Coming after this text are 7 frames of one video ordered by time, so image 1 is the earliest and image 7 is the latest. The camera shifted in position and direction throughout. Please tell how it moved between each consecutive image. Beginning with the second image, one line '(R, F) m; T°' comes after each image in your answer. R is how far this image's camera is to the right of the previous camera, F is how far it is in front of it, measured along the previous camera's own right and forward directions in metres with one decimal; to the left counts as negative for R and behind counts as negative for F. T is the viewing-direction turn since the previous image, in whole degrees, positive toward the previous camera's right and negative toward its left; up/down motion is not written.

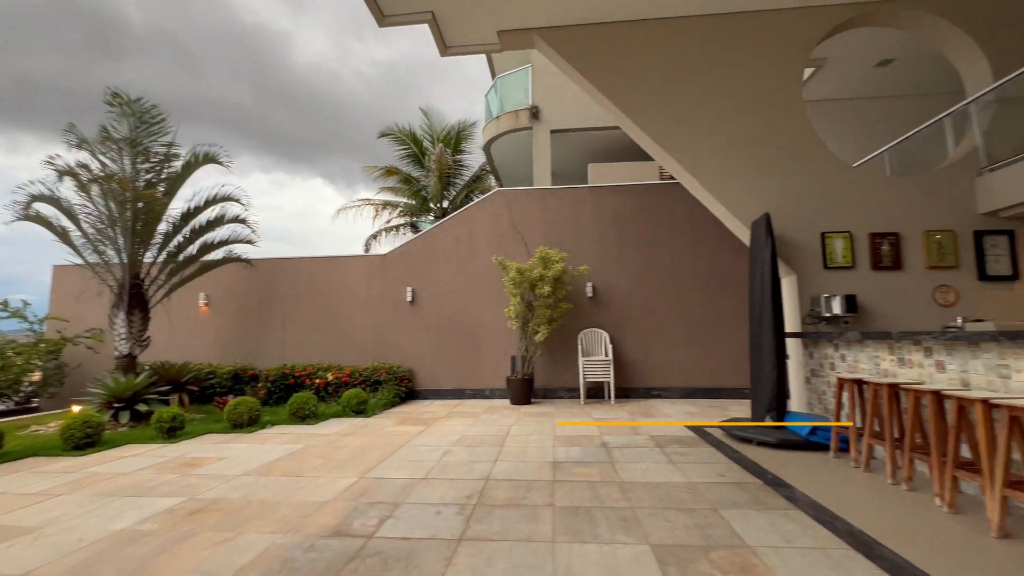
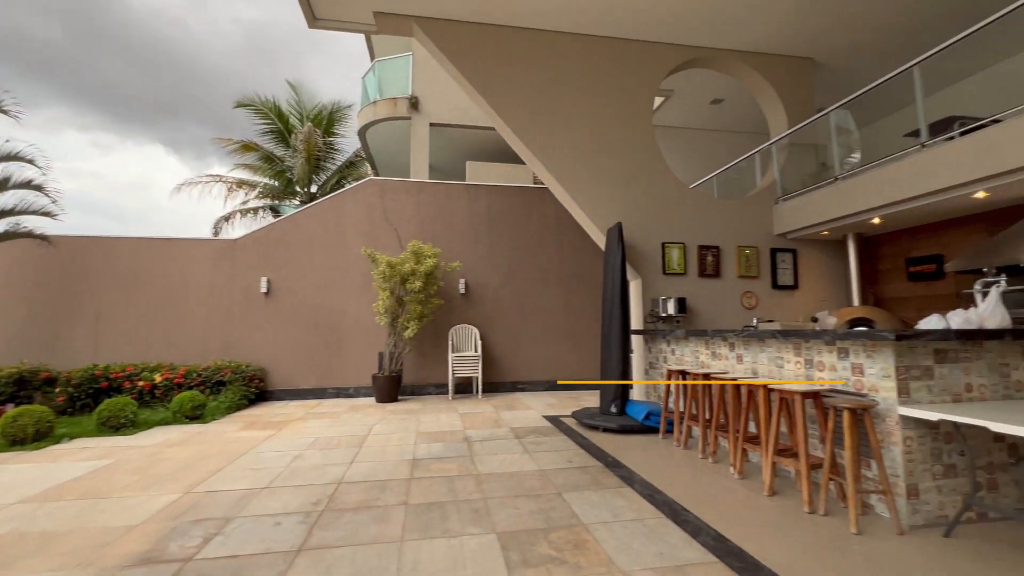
(+0.1, 0.0) m; +15°
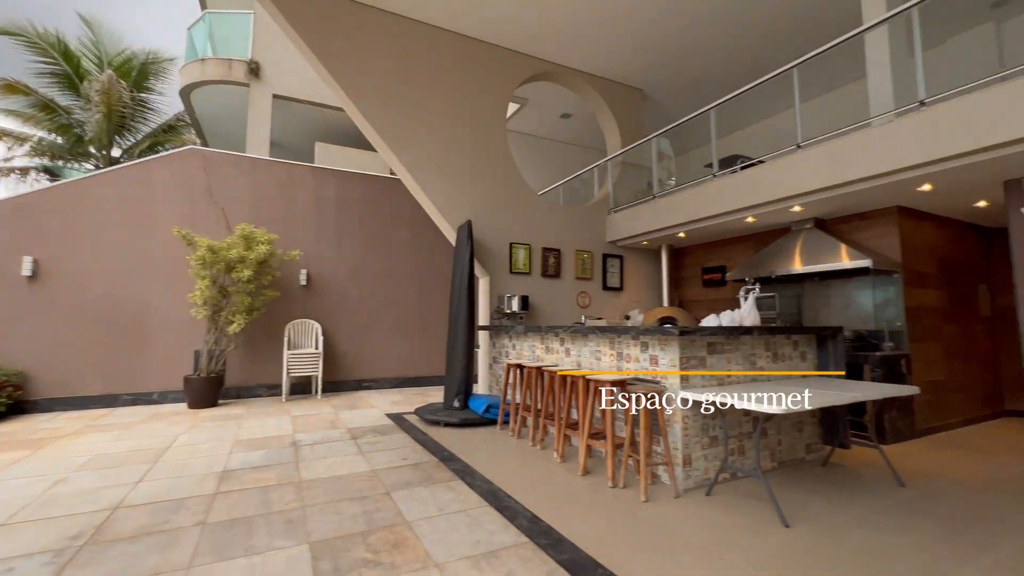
(+0.2, 0.0) m; +17°
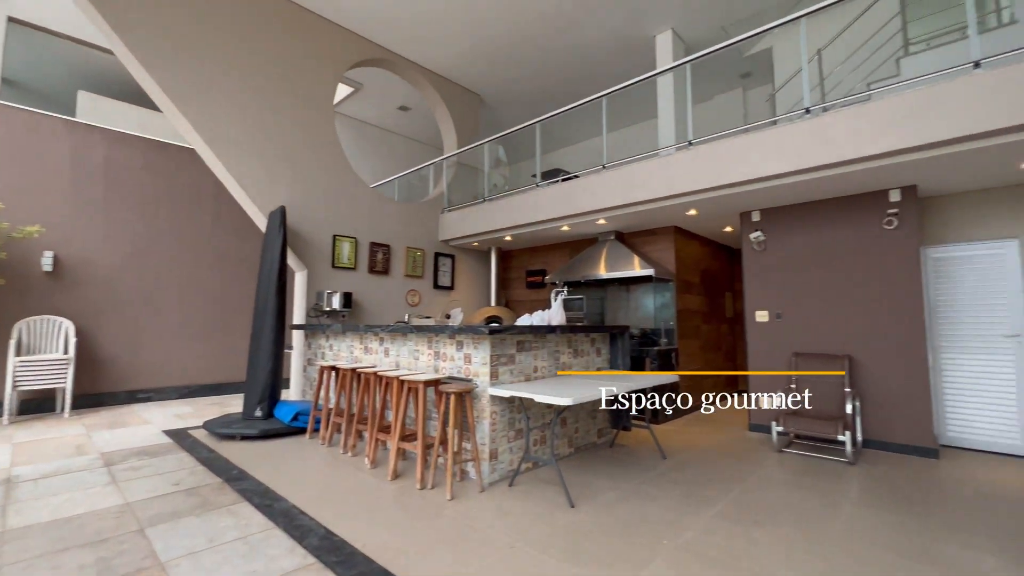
(+0.2, 0.0) m; +20°
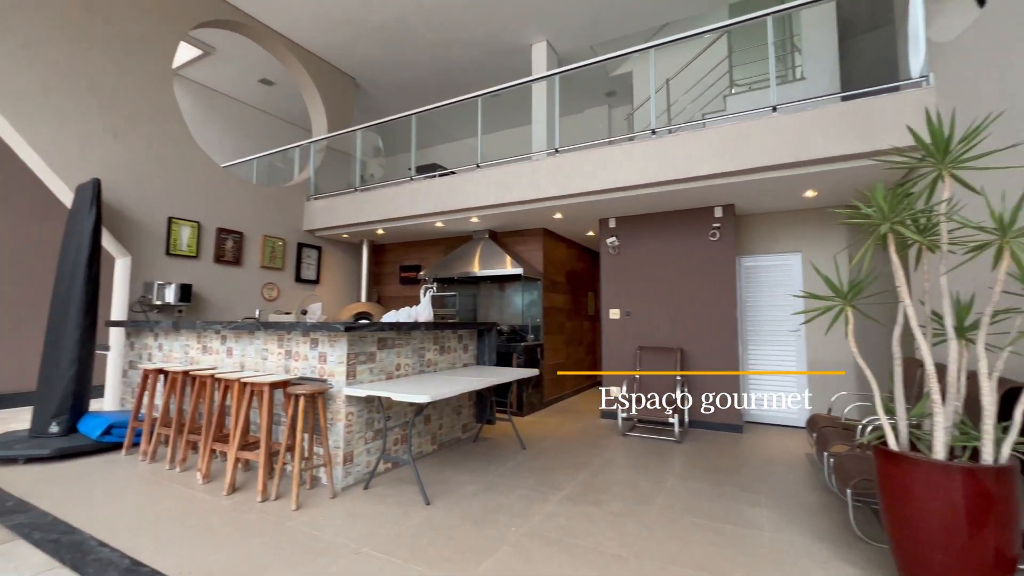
(+0.1, 0.0) m; +15°
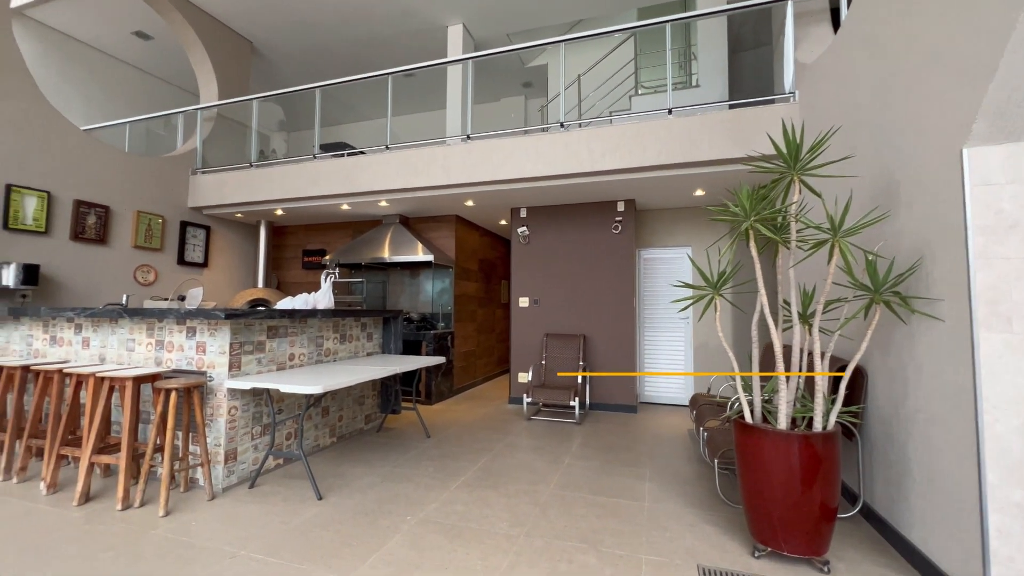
(+0.1, 0.0) m; +10°
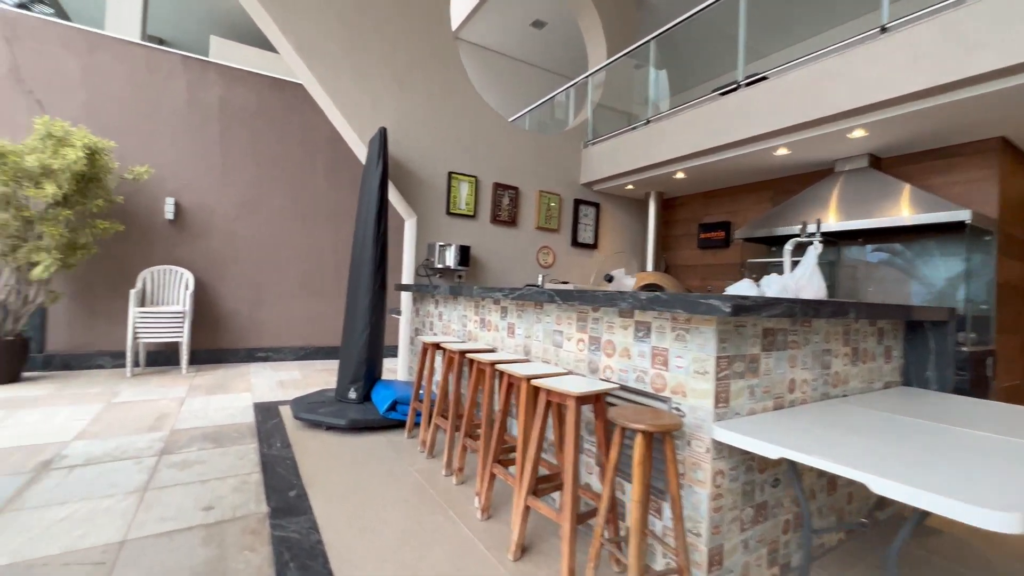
(-1.2, +1.1) m; -40°
